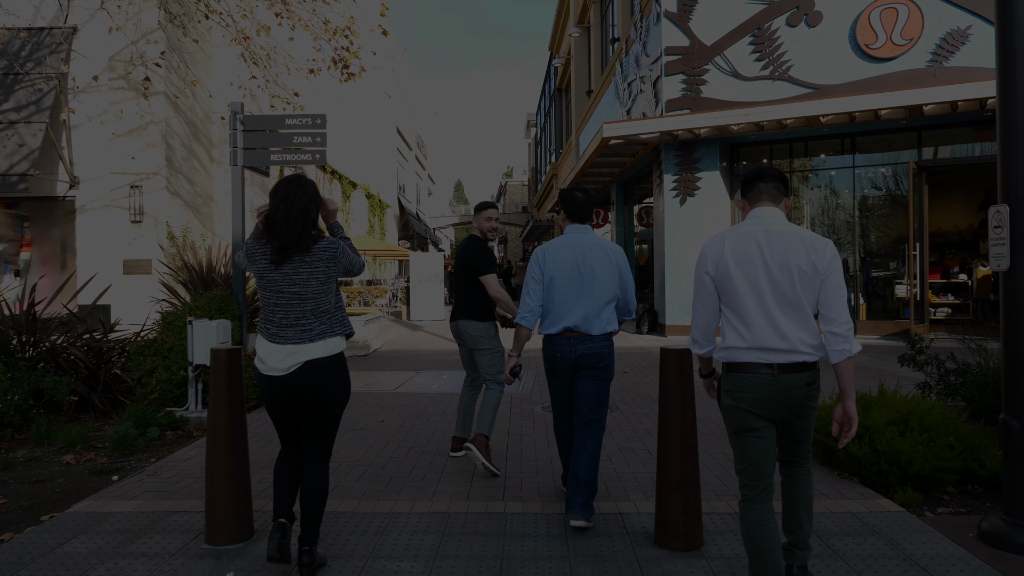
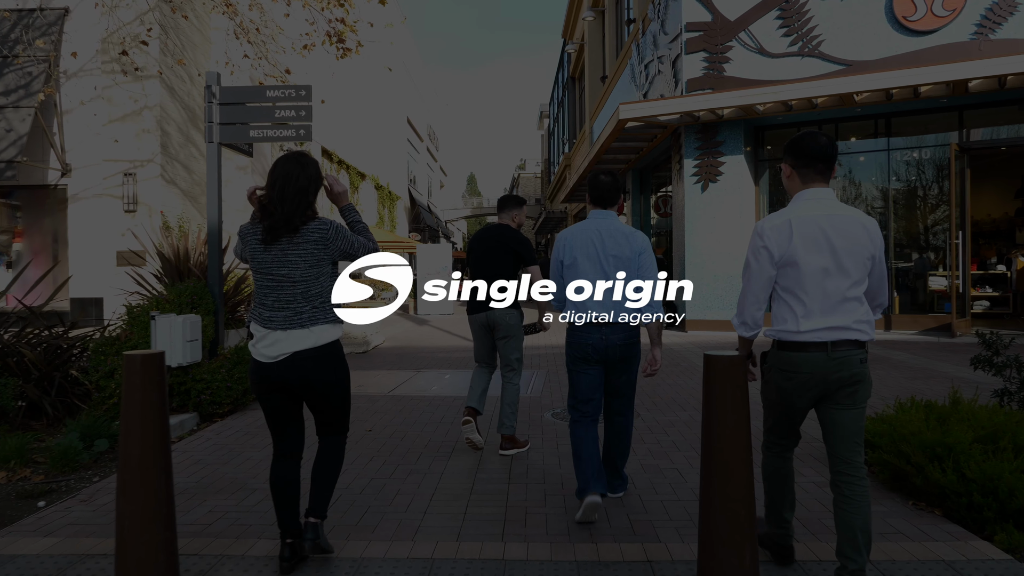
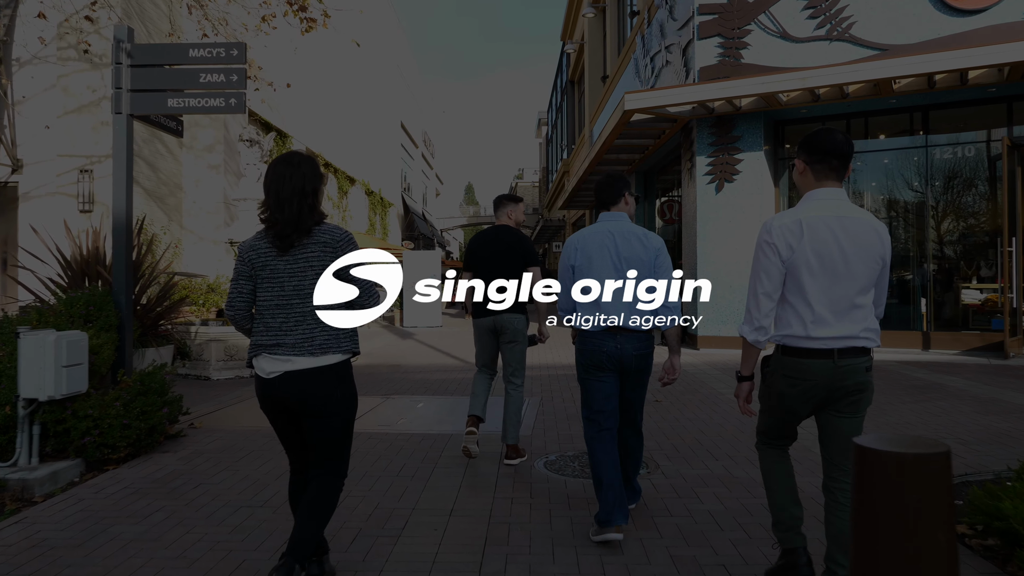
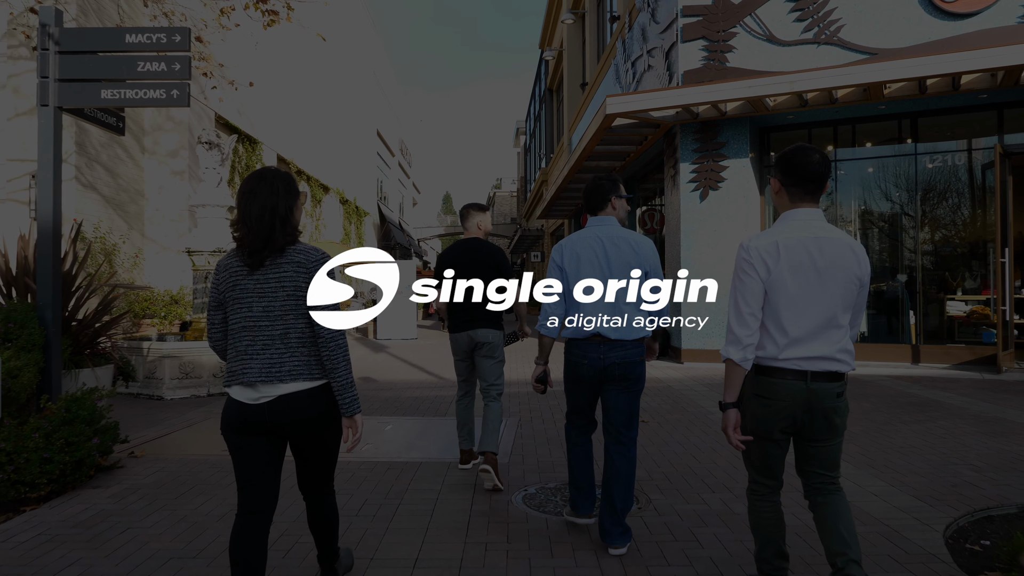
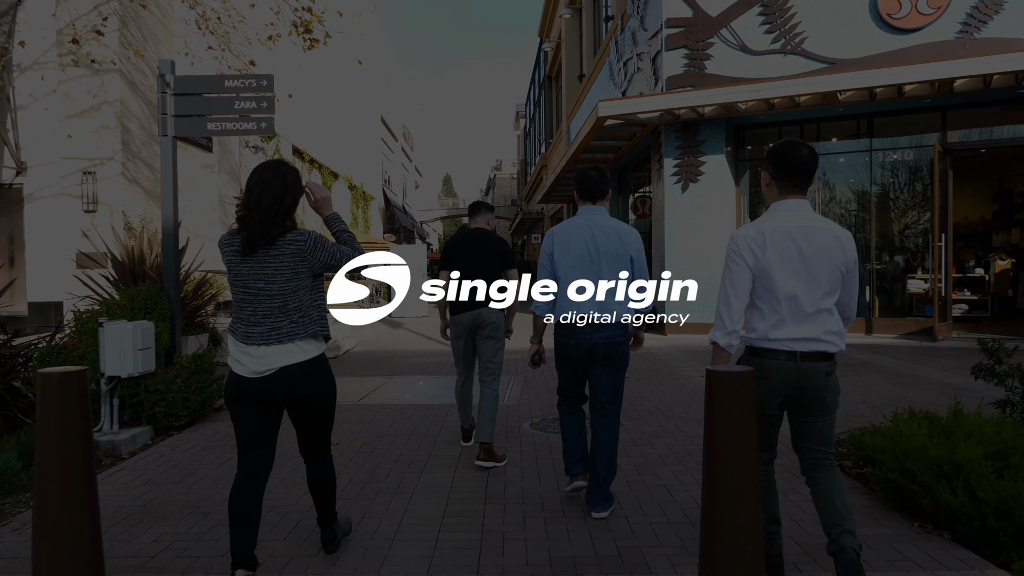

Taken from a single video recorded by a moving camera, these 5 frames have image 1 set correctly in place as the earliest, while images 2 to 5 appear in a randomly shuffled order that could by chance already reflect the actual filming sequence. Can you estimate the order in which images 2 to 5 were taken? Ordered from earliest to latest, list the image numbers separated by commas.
2, 5, 3, 4
